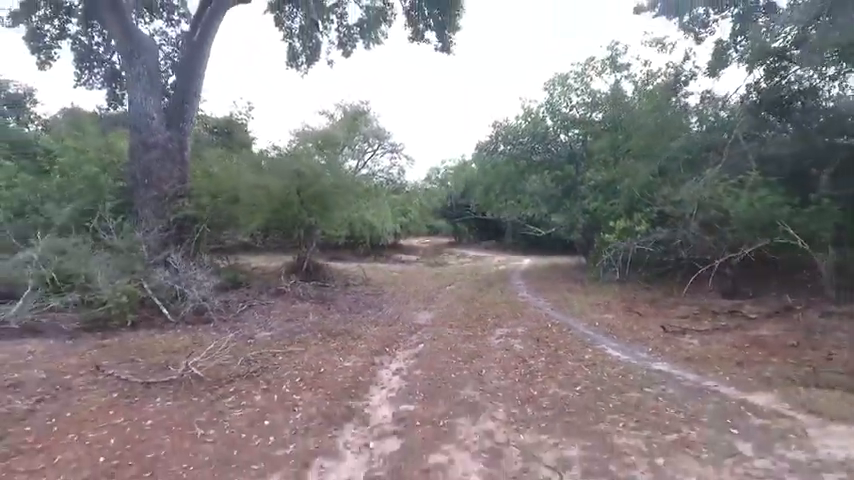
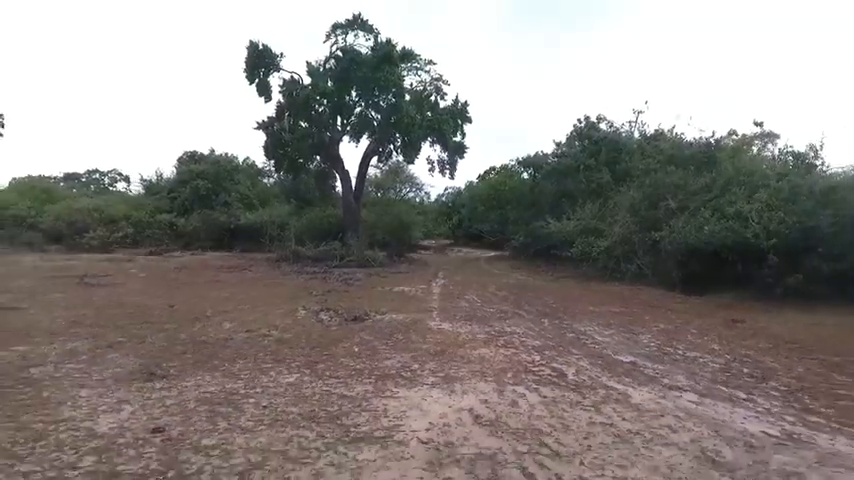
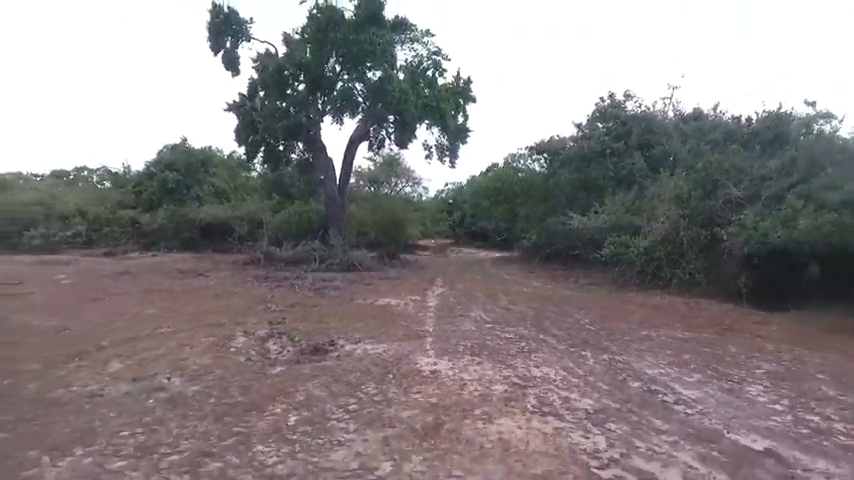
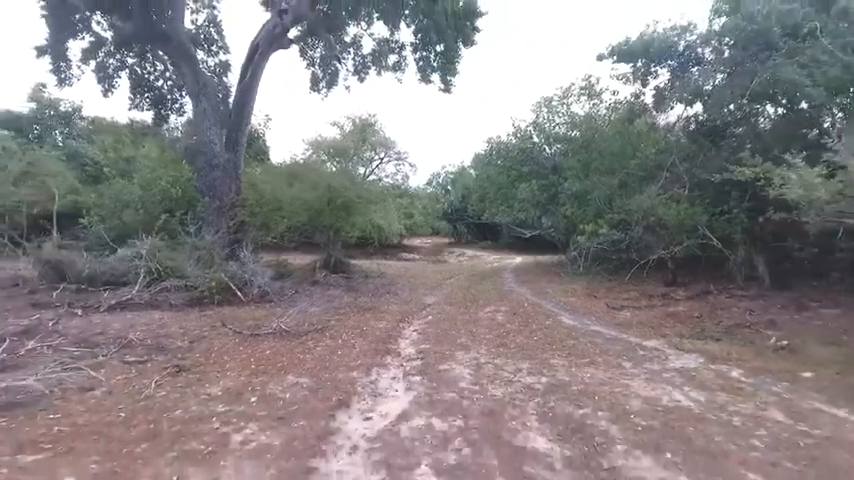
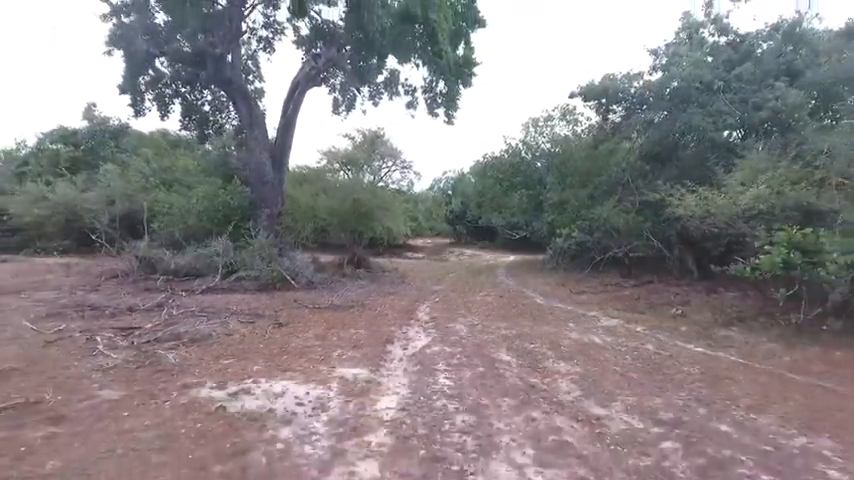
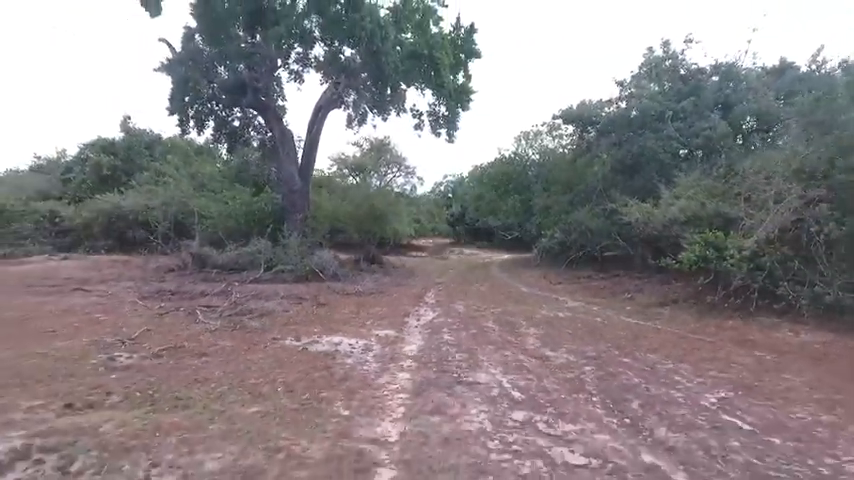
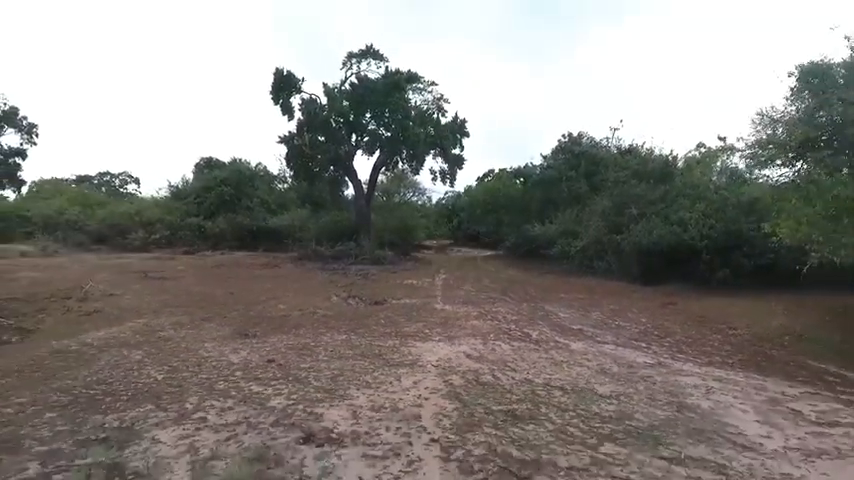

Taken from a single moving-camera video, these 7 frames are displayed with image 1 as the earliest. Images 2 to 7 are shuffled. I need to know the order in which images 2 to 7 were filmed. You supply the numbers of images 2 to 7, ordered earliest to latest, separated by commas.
4, 5, 6, 3, 2, 7
